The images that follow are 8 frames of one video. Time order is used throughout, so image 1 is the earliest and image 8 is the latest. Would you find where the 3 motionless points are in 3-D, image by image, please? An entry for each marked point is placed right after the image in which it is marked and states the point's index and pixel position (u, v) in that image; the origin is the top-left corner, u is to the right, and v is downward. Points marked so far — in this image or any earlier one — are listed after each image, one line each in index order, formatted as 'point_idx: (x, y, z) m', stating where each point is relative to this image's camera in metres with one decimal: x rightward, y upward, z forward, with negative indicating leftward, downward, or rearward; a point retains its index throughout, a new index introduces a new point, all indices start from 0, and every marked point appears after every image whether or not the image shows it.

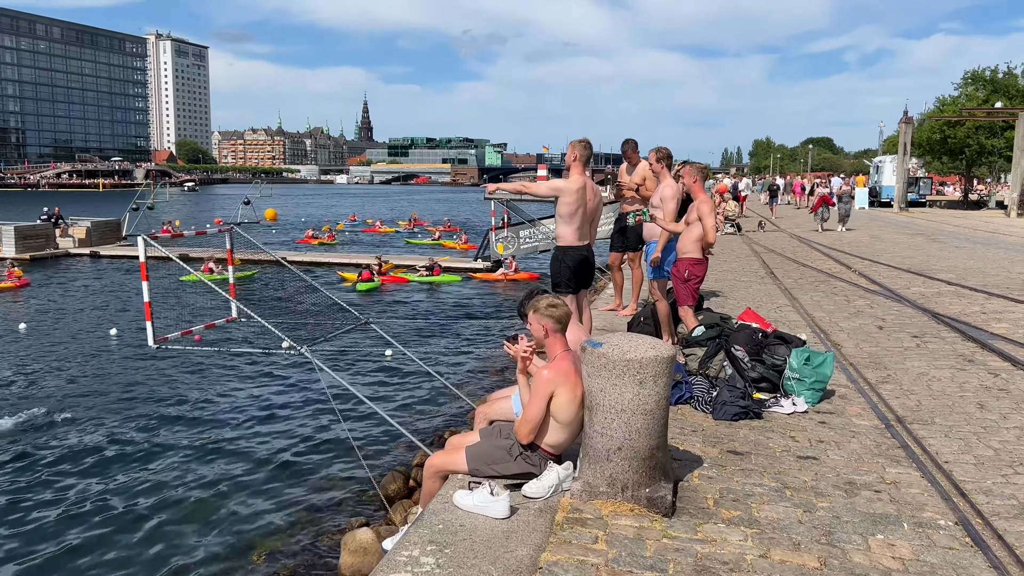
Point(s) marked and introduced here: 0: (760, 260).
0: (+5.9, +0.7, +19.6) m
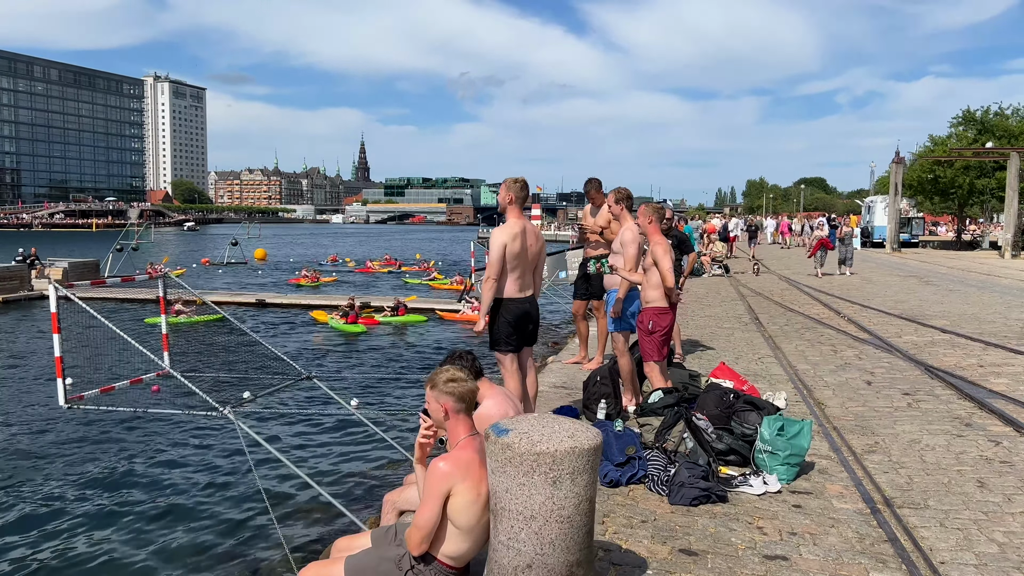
0: (+5.4, -0.4, +18.8) m
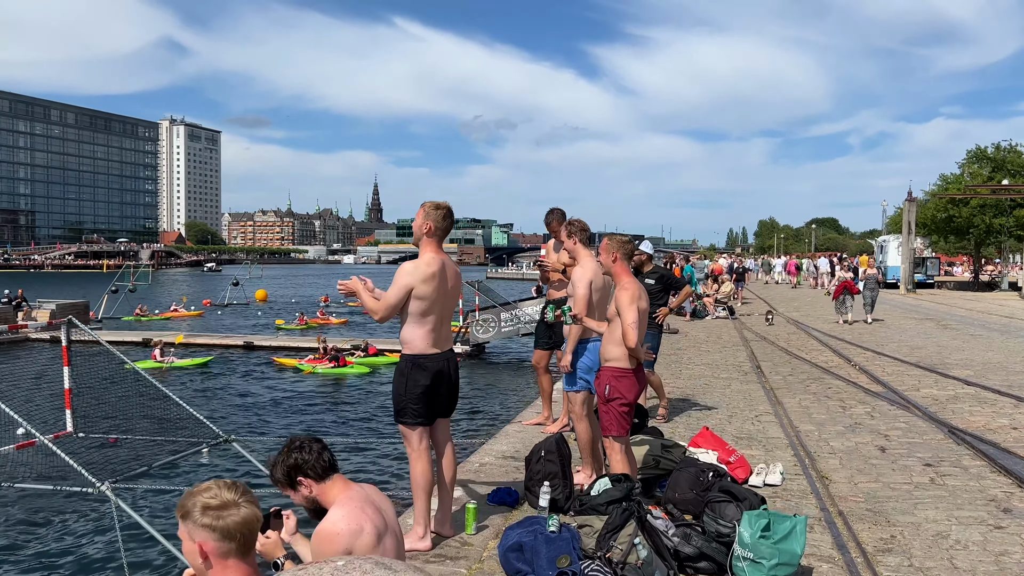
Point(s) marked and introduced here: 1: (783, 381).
0: (+5.0, -1.3, +17.3) m
1: (+4.3, -1.5, +13.0) m
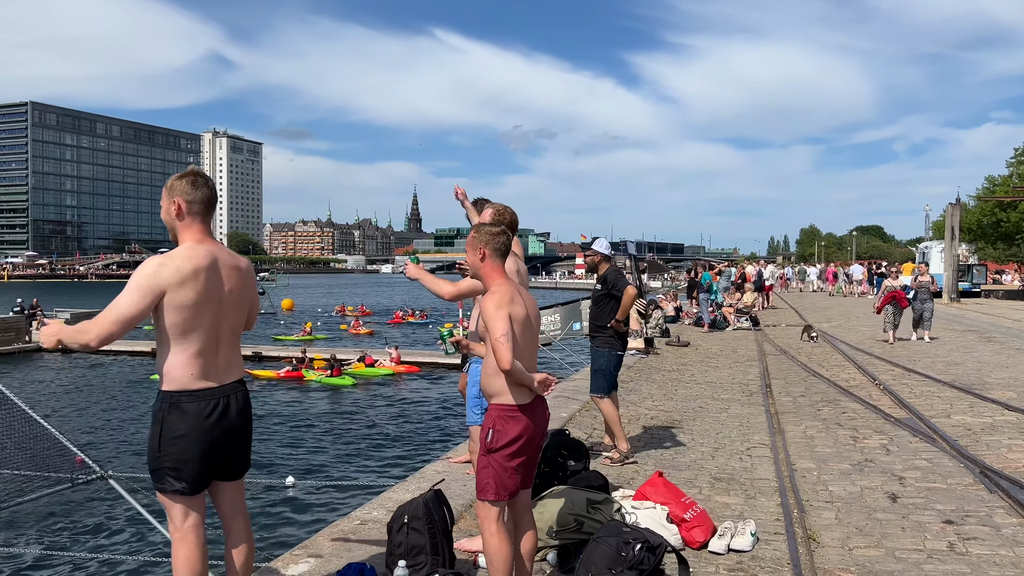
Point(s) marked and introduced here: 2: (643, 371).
0: (+4.8, -1.5, +15.6) m
1: (+3.9, -1.6, +11.3) m
2: (+2.3, -1.4, +14.1) m
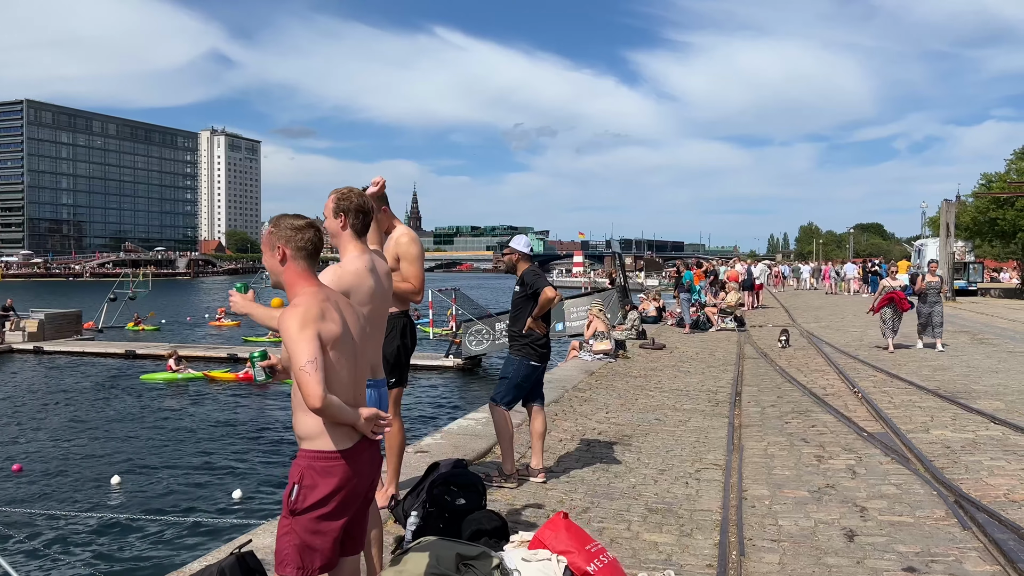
0: (+4.0, -1.5, +14.7) m
1: (+3.1, -1.6, +10.4) m
2: (+1.5, -1.4, +13.1) m
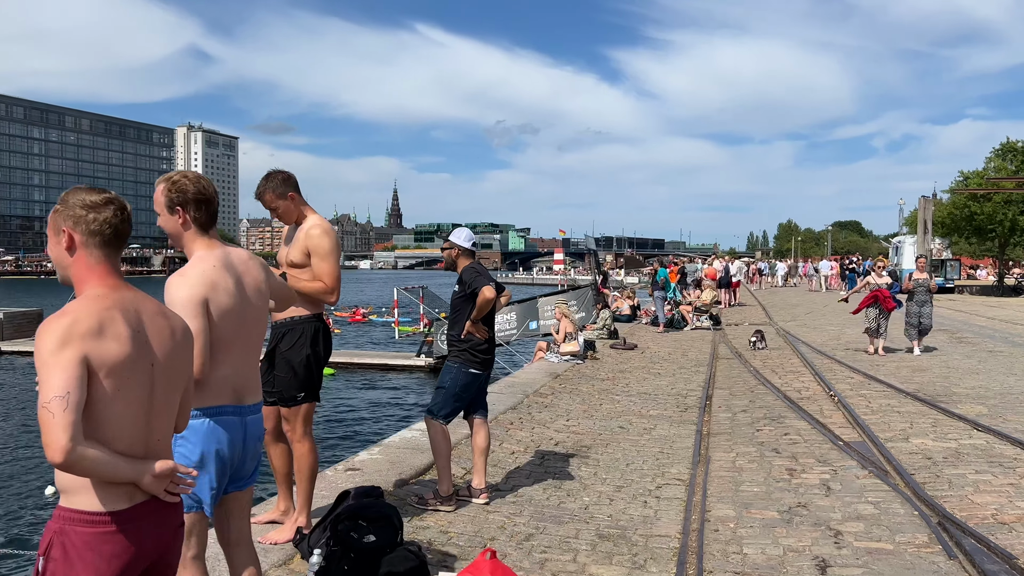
0: (+3.4, -1.4, +14.1) m
1: (+2.6, -1.6, +9.8) m
2: (+0.9, -1.4, +12.5) m
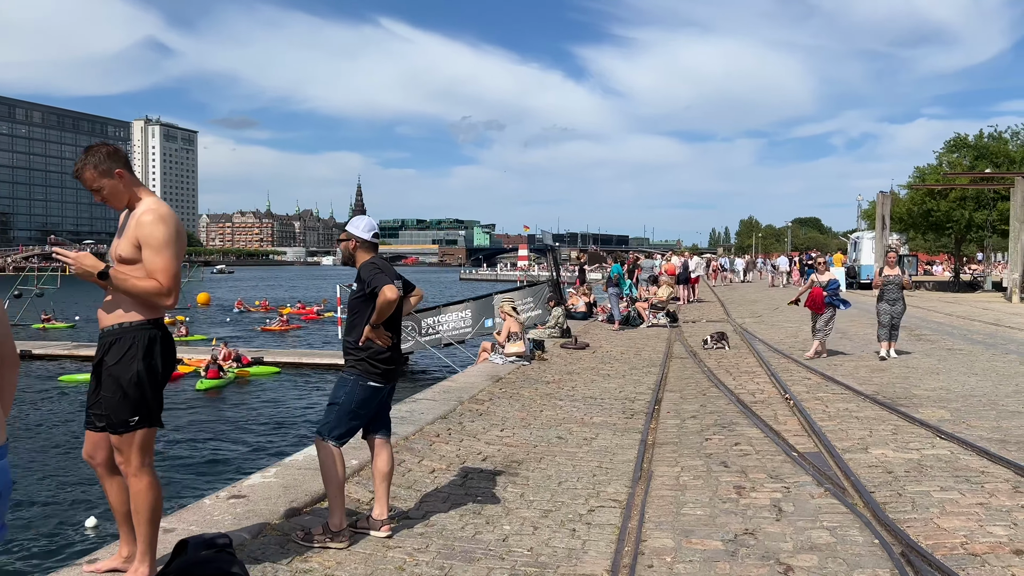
0: (+2.4, -1.4, +13.3) m
1: (+1.8, -1.6, +9.0) m
2: (0.0, -1.4, +11.6) m
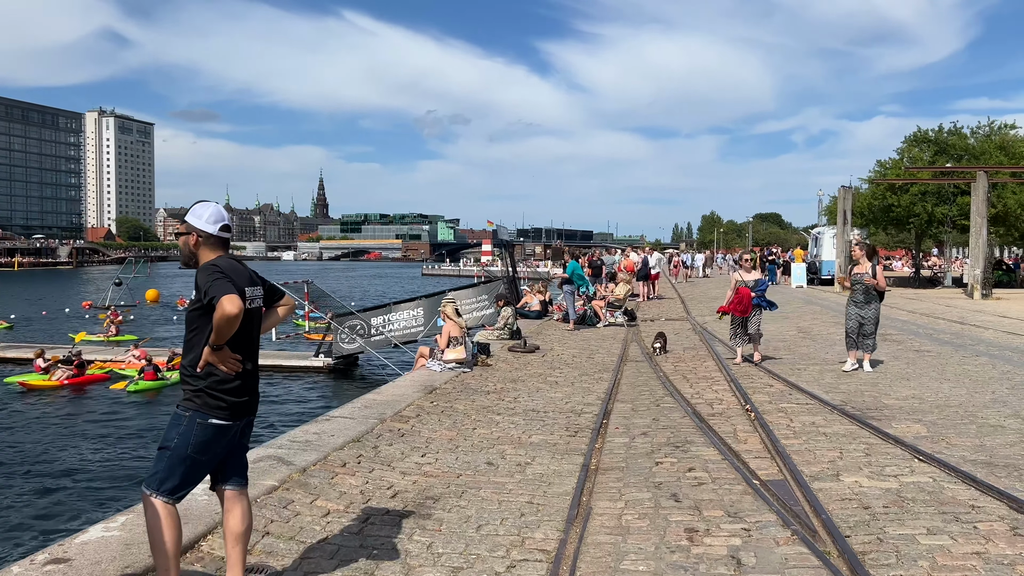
0: (+1.5, -1.4, +12.3) m
1: (+1.1, -1.6, +8.0) m
2: (-0.8, -1.4, +10.5) m
